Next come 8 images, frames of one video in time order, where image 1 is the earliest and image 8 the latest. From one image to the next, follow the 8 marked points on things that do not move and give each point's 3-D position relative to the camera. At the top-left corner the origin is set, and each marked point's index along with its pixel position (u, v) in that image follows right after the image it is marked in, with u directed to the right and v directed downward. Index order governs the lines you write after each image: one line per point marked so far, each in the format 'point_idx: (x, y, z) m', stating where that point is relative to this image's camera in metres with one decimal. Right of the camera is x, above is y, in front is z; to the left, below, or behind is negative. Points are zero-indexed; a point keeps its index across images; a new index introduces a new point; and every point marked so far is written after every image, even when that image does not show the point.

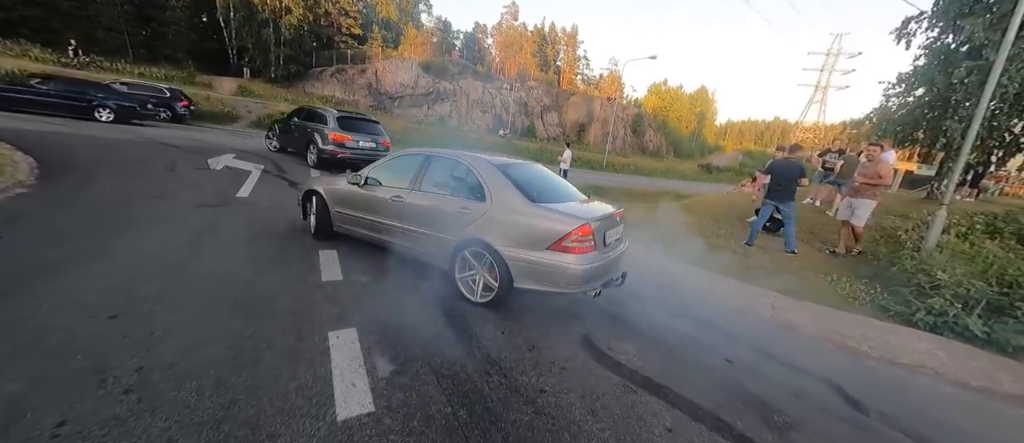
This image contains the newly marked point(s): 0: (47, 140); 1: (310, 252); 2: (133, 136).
0: (-11.6, +2.0, +9.7) m
1: (-2.5, -0.4, +4.8) m
2: (-12.5, +2.8, +12.7) m
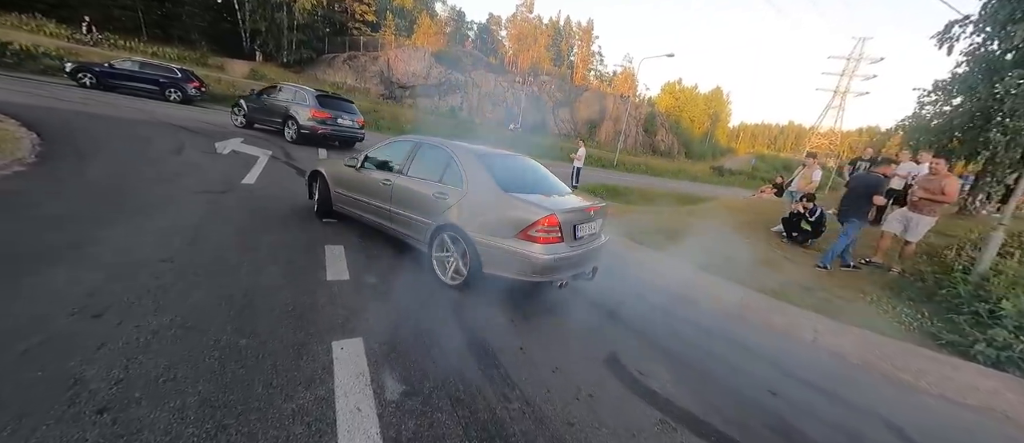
0: (-11.2, +2.6, +9.5) m
1: (-2.3, -0.3, +4.5) m
2: (-12.0, +3.5, +12.5) m
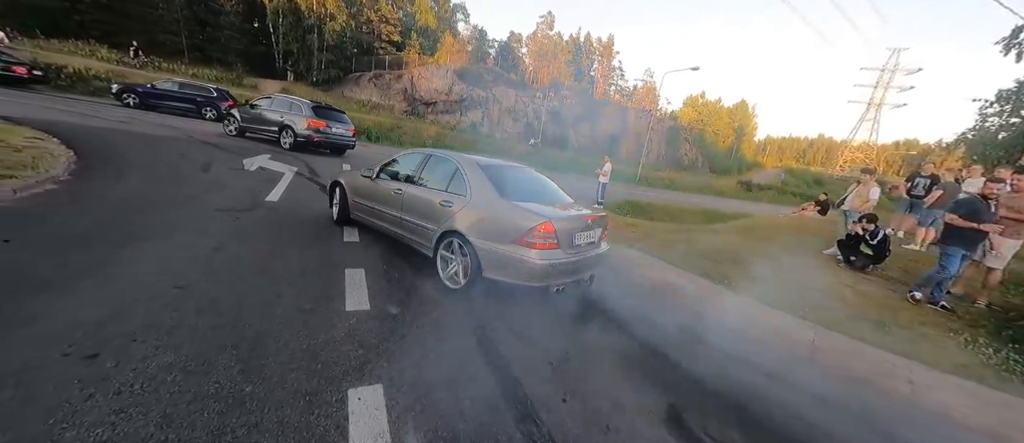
0: (-10.6, +2.2, +9.8) m
1: (-2.0, -0.5, +4.3) m
2: (-11.2, +3.0, +12.9) m
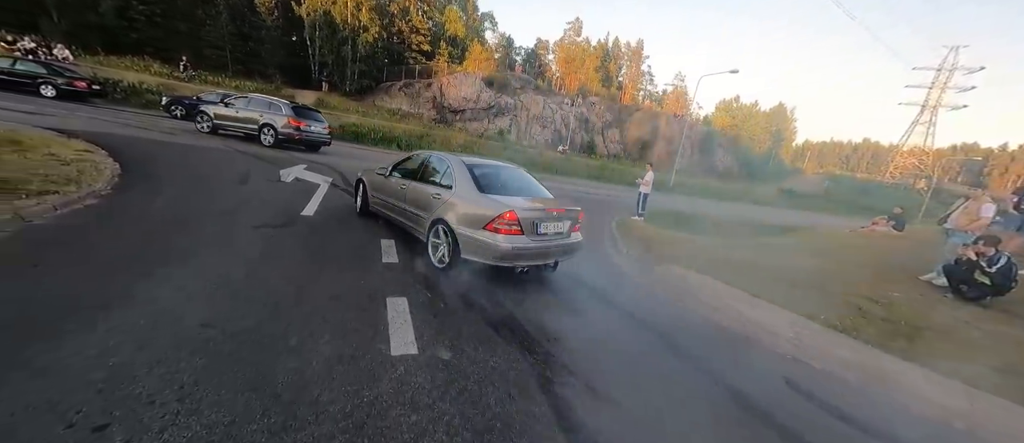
0: (-9.6, +1.9, +9.9) m
1: (-1.4, -0.8, +3.8) m
2: (-10.0, +2.6, +13.1) m
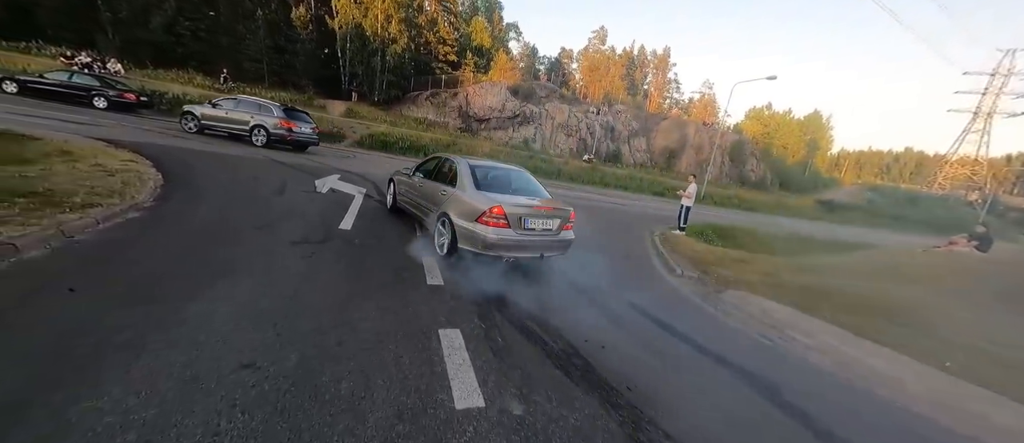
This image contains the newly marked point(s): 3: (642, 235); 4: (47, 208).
0: (-8.6, +1.7, +10.1) m
1: (-0.8, -1.0, +3.4) m
2: (-8.8, +2.3, +13.2) m
3: (+4.0, -0.4, +11.9) m
4: (-5.7, +0.2, +4.7) m
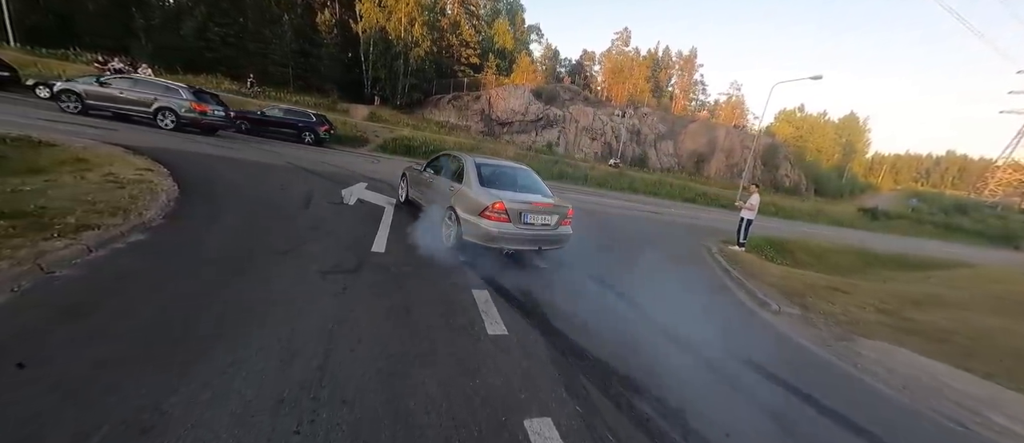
0: (-7.5, +1.4, +9.4) m
1: (0.0, -1.3, +2.4) m
2: (-7.6, +2.0, +12.6) m
3: (+5.1, -0.8, +10.6) m
4: (-4.9, -0.1, +3.9) m
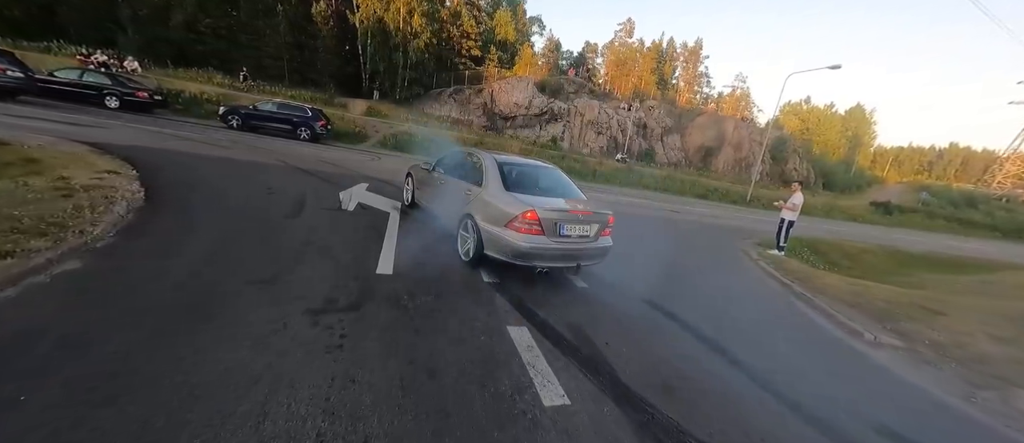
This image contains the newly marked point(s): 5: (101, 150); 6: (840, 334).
0: (-7.1, +1.2, +8.3) m
1: (+0.4, -1.5, +1.3) m
2: (-7.2, +1.9, +11.4) m
3: (+5.6, -0.9, +9.5) m
4: (-4.4, -0.3, +2.8) m
5: (-8.8, +1.5, +8.2) m
6: (+4.3, -1.4, +5.0) m
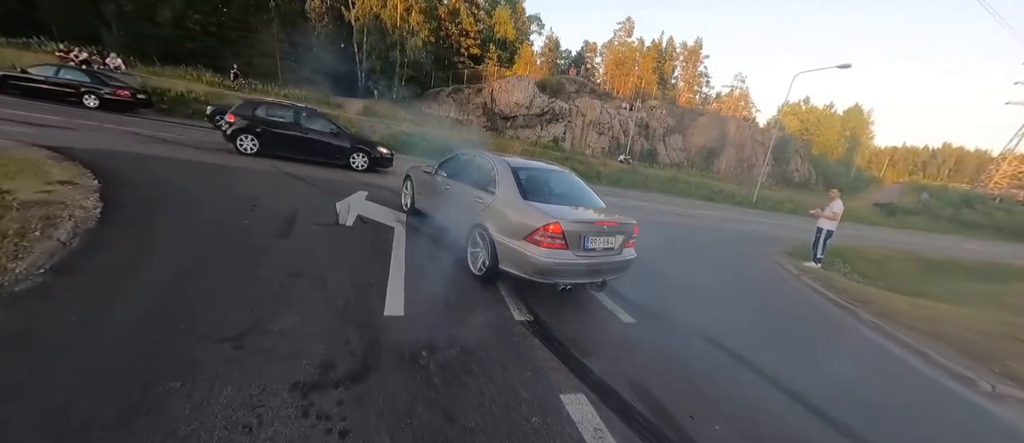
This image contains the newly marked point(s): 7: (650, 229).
0: (-6.7, +0.9, +7.3) m
1: (+0.9, -1.7, +0.4) m
2: (-6.8, +1.6, +10.4) m
3: (+5.9, -1.1, +8.7) m
4: (-4.0, -0.6, +1.9) m
5: (-8.5, +1.2, +7.2) m
6: (+4.7, -1.7, +4.2) m
7: (+4.1, -0.3, +11.5) m
